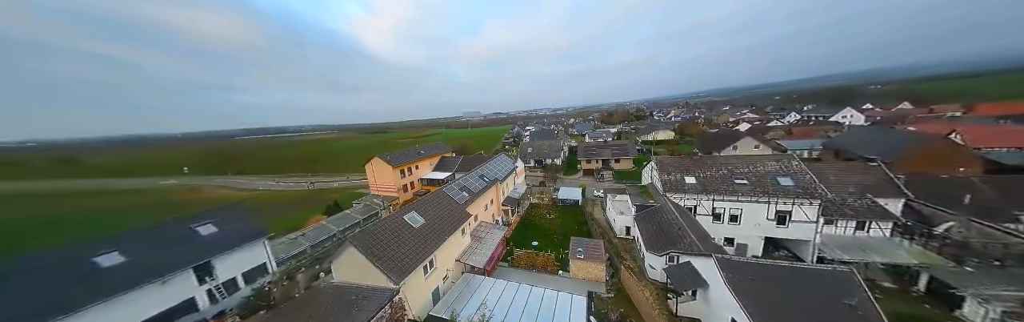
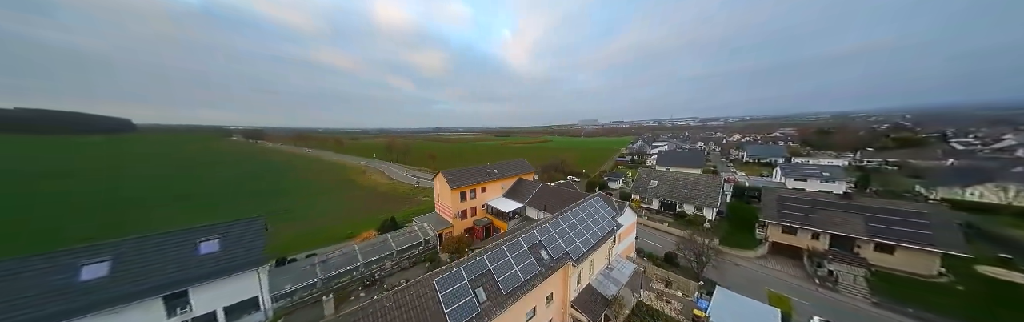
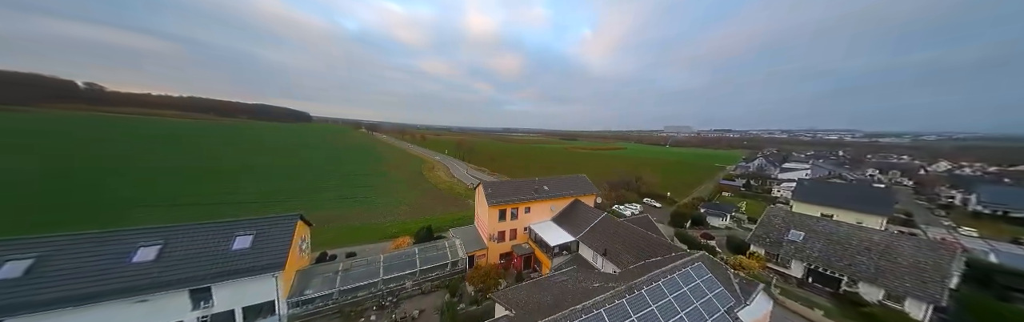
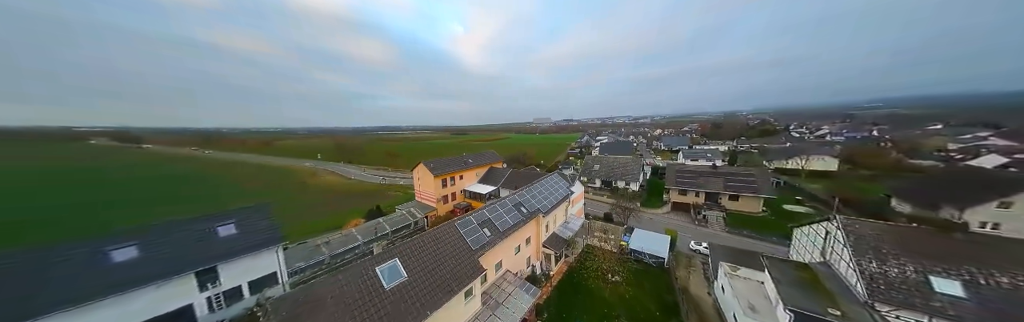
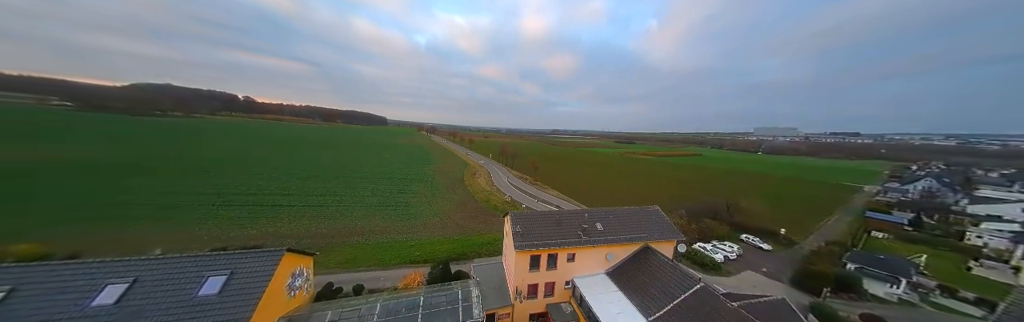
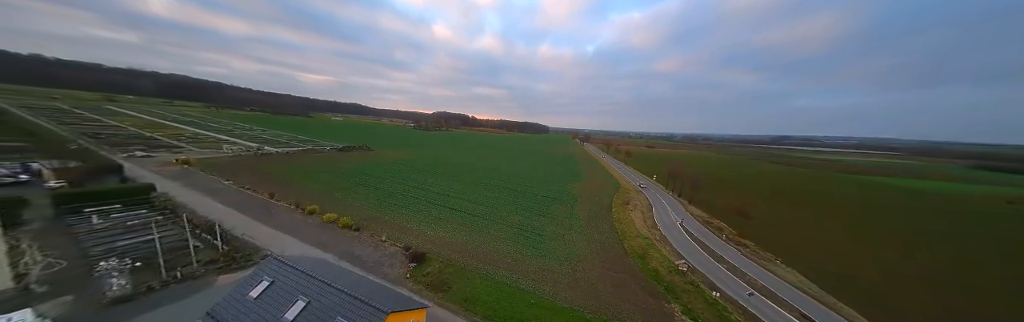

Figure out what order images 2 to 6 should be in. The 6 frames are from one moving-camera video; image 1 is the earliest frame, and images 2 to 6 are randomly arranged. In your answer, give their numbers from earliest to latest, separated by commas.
4, 2, 3, 5, 6
